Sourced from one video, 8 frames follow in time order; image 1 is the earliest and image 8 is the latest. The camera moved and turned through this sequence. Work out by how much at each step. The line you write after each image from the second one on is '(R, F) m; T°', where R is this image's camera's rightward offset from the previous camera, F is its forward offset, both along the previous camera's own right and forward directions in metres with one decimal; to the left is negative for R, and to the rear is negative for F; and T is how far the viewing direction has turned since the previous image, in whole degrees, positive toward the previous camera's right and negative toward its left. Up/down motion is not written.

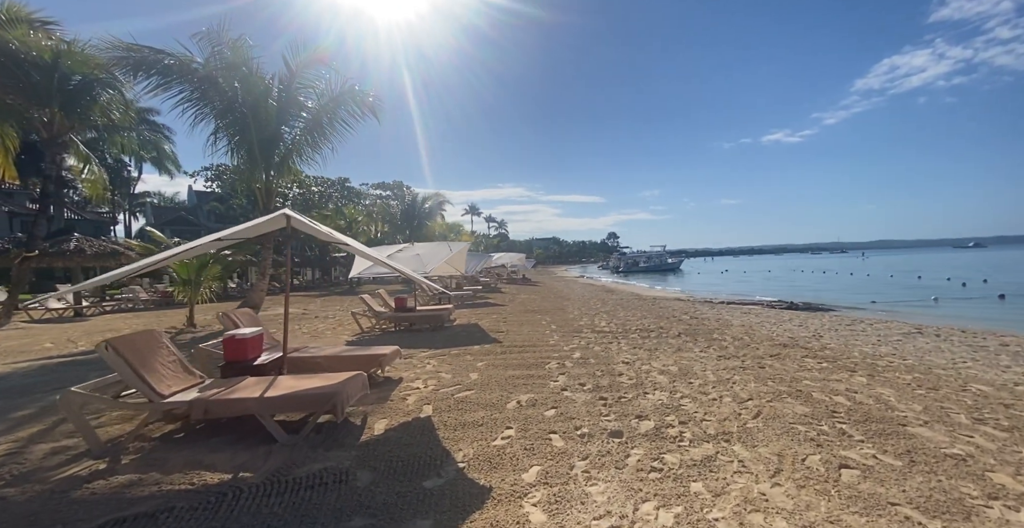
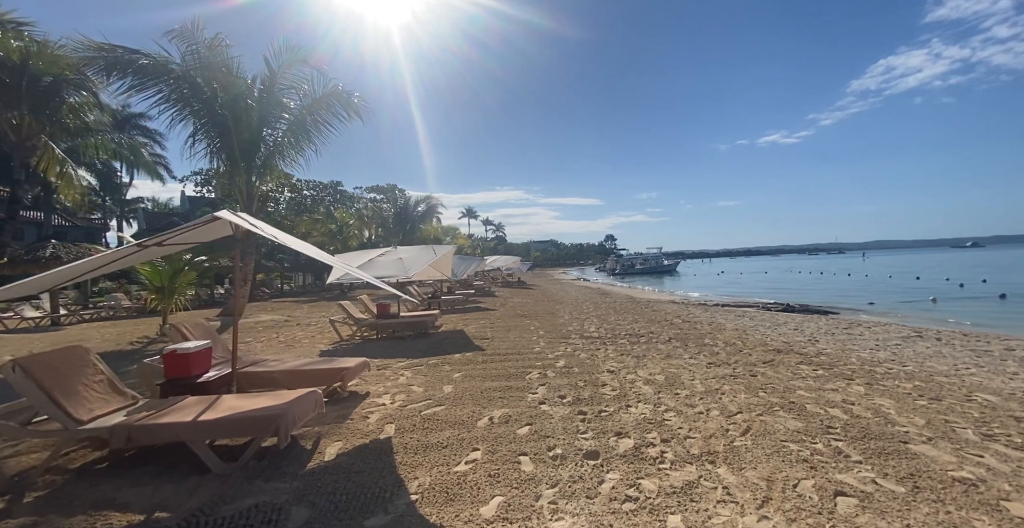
(+0.2, +0.3) m; +1°
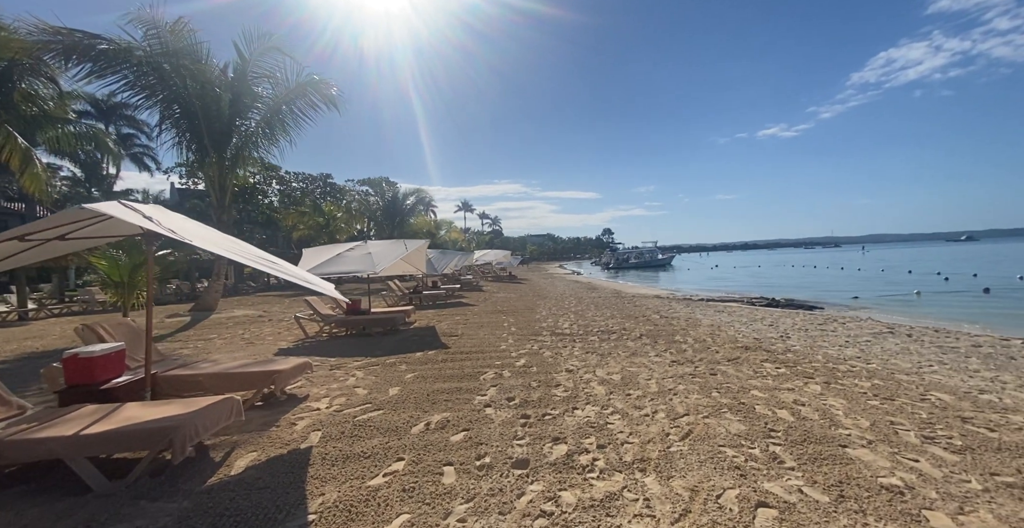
(+0.5, +0.2) m; +1°
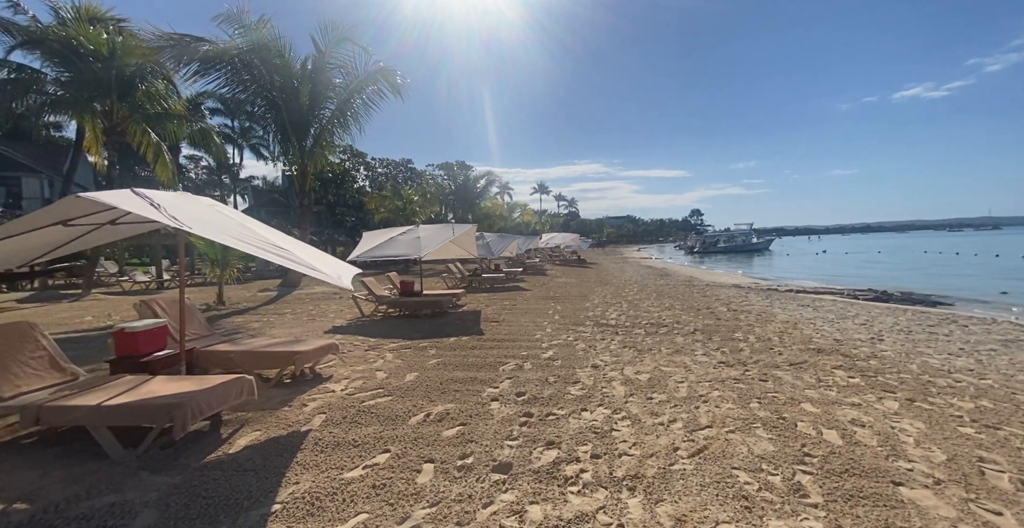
(+0.6, +0.3) m; -10°
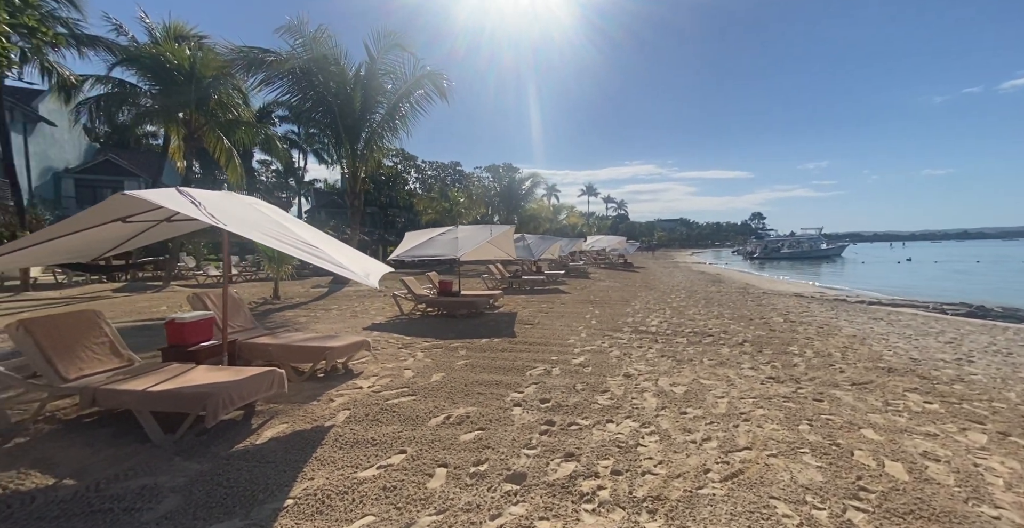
(+0.2, +0.1) m; -6°
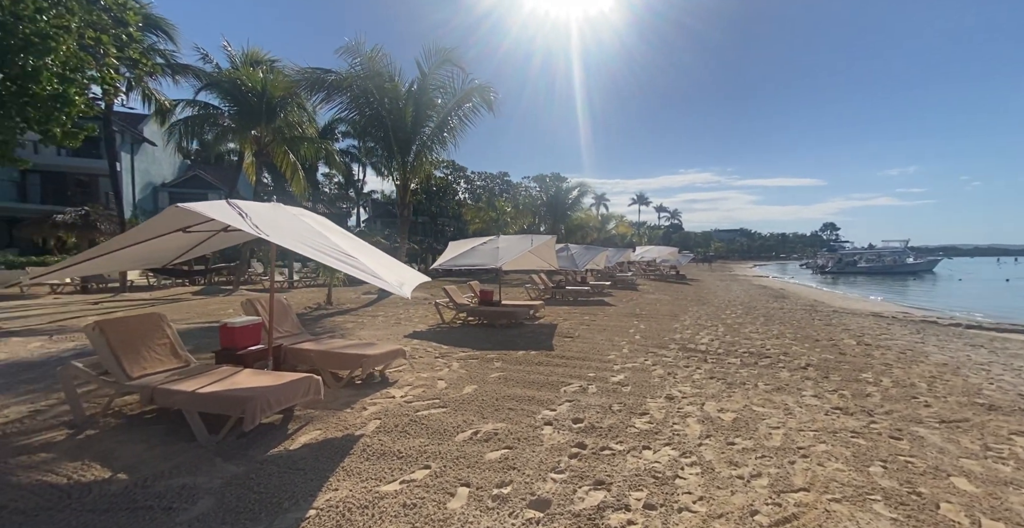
(+0.1, +0.1) m; -7°
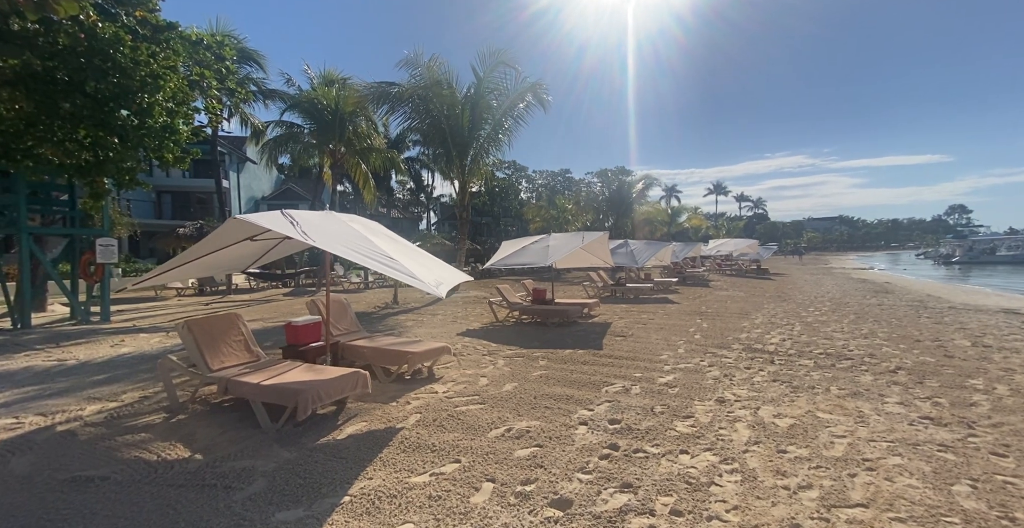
(+0.3, 0.0) m; -9°
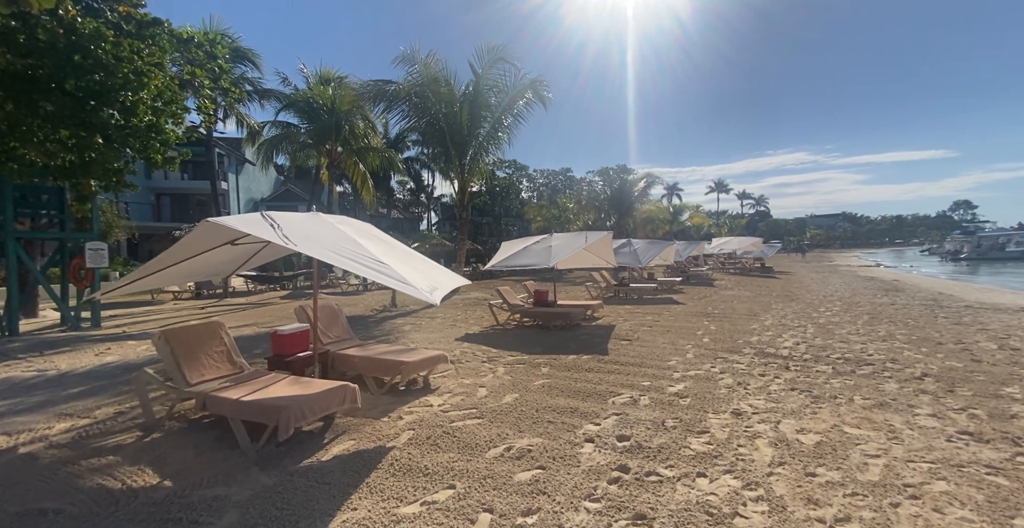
(0.0, +0.3) m; 0°
